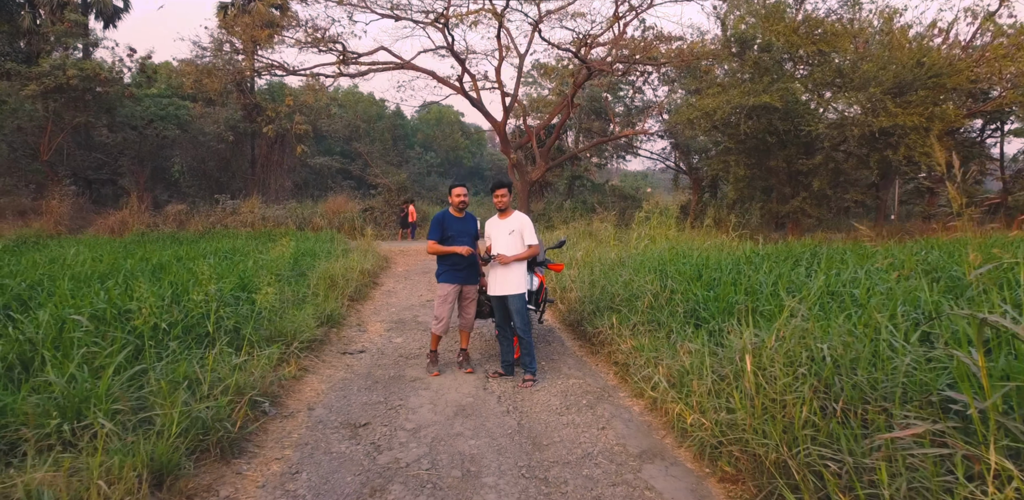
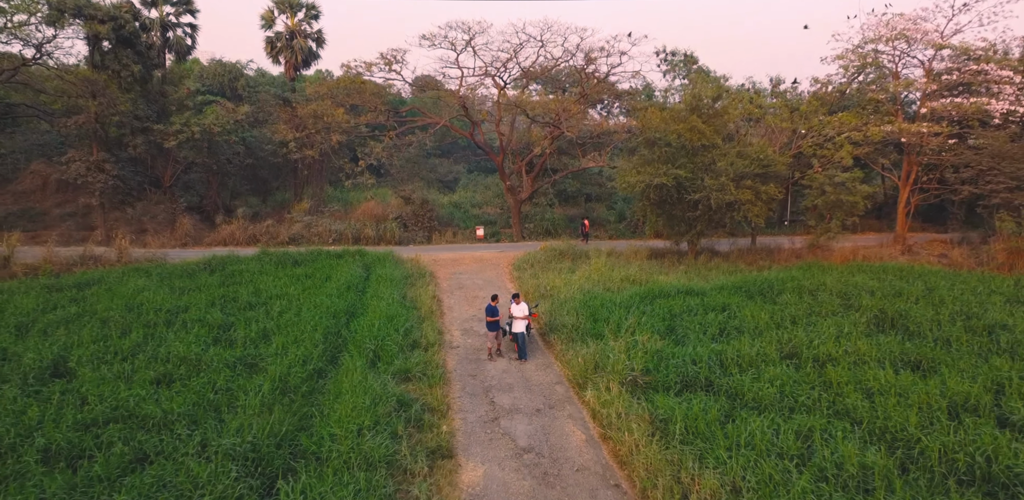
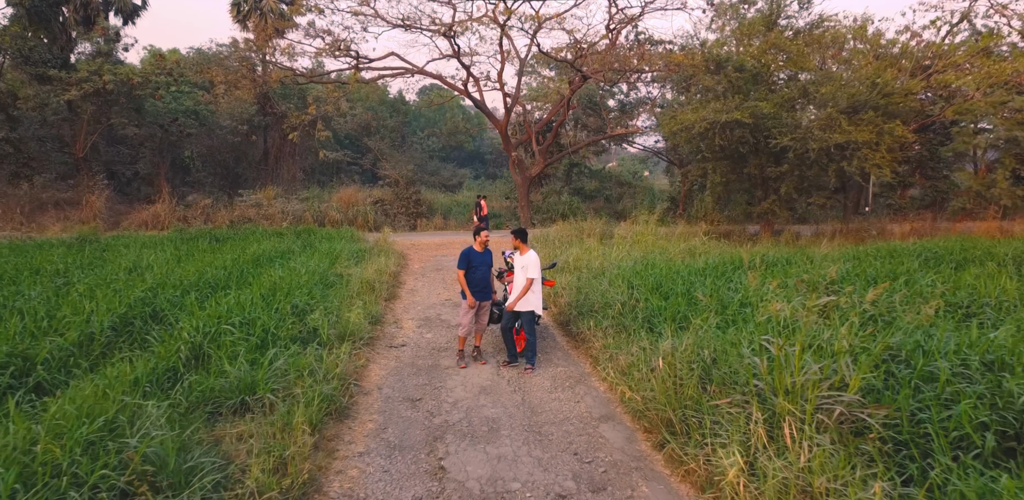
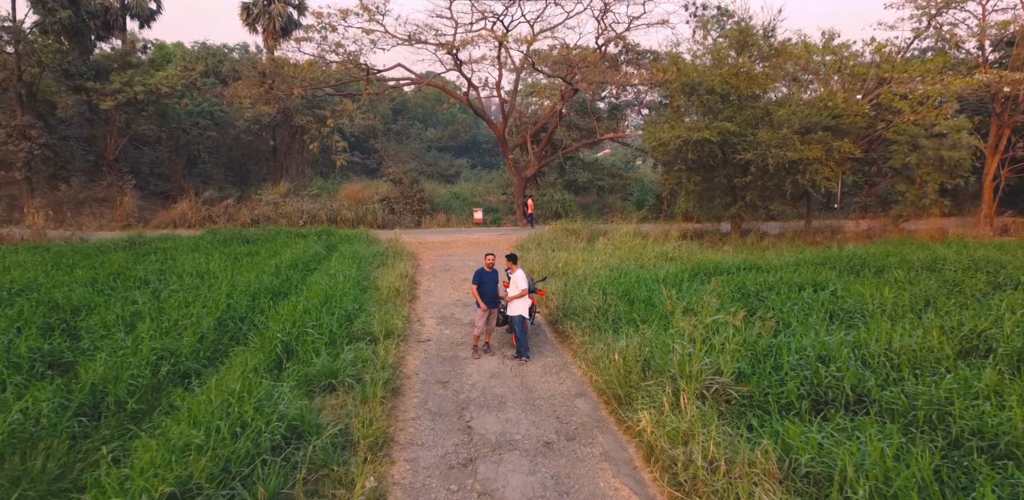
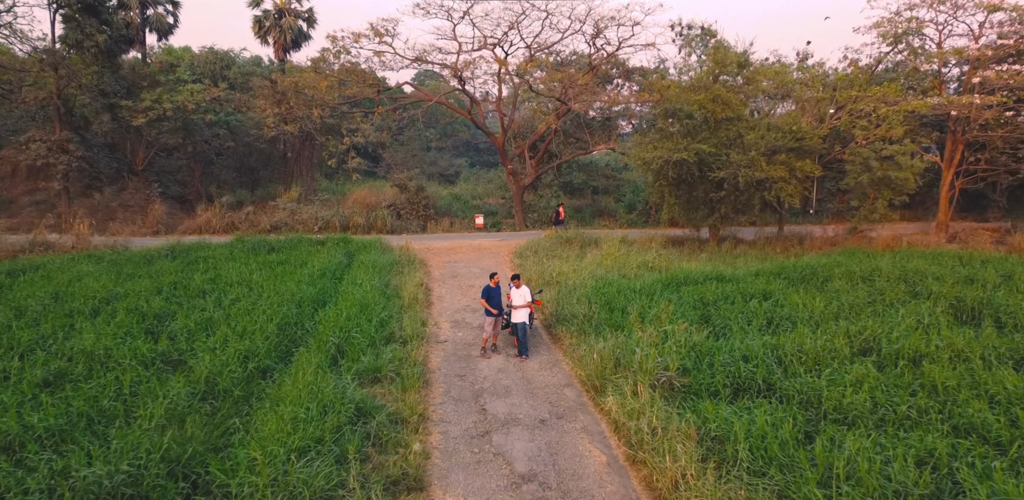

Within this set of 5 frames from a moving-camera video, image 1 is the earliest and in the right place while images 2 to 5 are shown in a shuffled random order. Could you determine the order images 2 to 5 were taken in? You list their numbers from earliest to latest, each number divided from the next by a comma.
3, 4, 5, 2
